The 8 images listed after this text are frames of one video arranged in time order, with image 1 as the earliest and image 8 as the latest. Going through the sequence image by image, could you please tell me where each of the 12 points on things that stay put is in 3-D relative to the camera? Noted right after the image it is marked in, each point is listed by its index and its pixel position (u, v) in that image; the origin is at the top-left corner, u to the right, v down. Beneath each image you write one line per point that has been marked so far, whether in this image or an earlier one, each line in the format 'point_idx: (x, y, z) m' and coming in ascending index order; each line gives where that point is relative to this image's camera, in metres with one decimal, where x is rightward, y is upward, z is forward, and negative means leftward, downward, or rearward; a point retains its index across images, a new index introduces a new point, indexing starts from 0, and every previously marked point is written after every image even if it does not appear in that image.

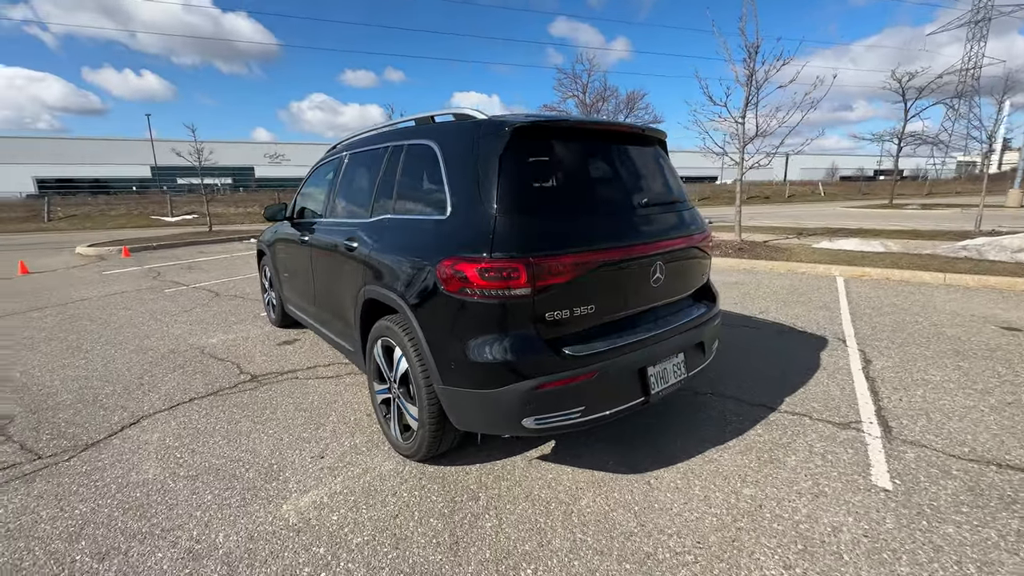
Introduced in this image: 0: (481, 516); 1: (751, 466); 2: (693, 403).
0: (-0.2, -1.1, +2.2) m
1: (+1.4, -1.0, +2.6) m
2: (+1.3, -0.9, +3.3) m
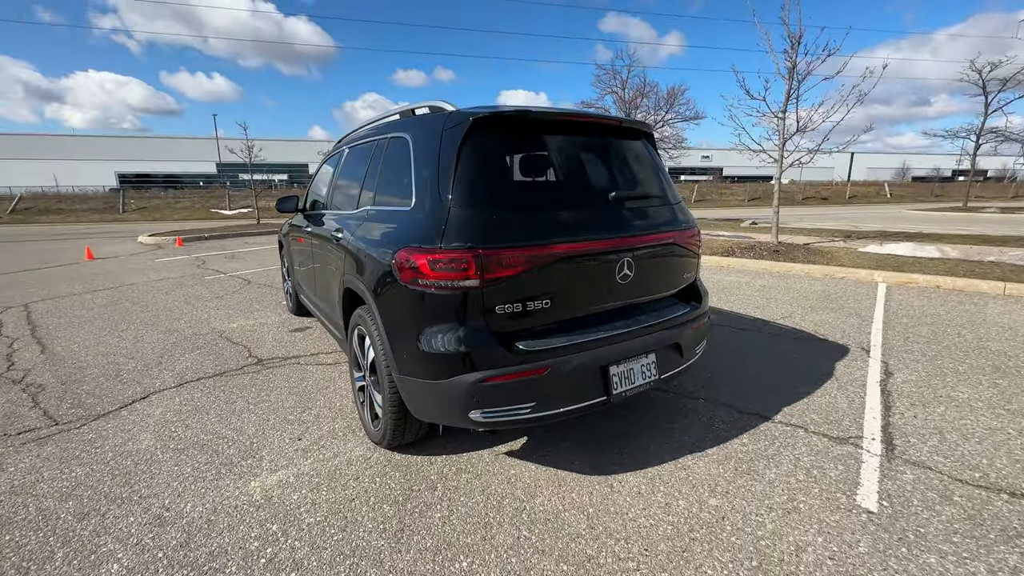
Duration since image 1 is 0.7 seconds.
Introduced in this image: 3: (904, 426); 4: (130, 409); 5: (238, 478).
0: (-0.4, -1.1, +2.3) m
1: (+1.2, -1.0, +2.4) m
2: (+1.2, -0.9, +3.2) m
3: (+2.6, -0.9, +3.0) m
4: (-2.8, -0.9, +3.3) m
5: (-1.5, -1.1, +2.5) m
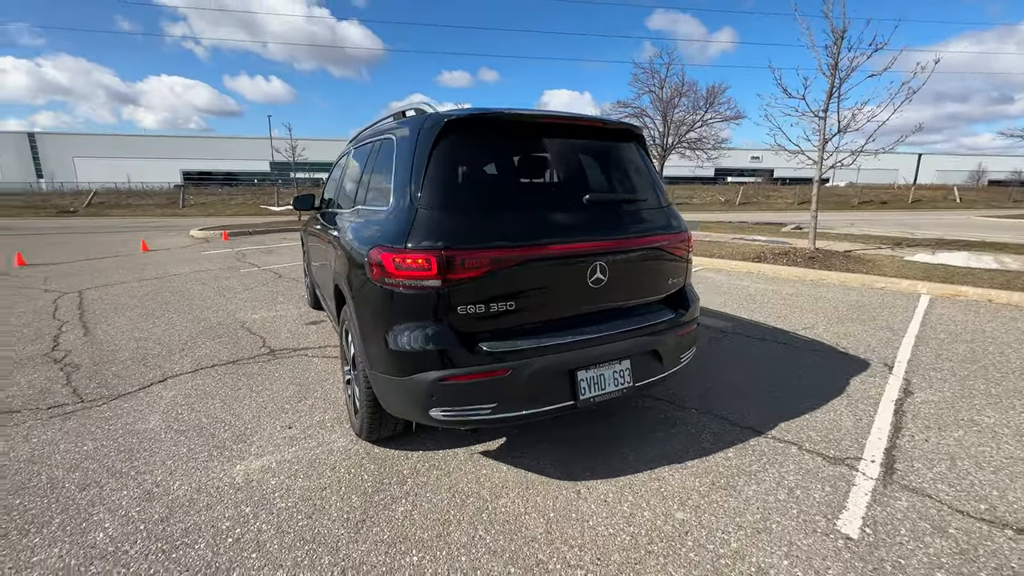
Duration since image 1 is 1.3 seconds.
0: (-0.6, -1.1, +2.3) m
1: (+1.0, -1.1, +2.4) m
2: (+1.1, -0.9, +3.1) m
3: (+2.5, -1.0, +2.8) m
4: (-2.9, -0.8, +3.5) m
5: (-1.7, -1.0, +2.6) m
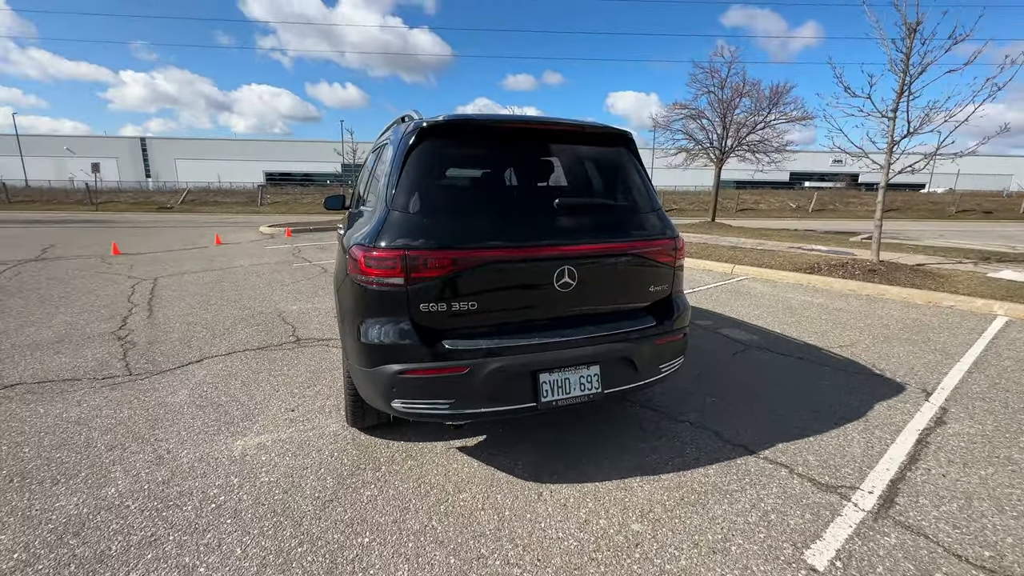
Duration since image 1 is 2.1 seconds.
0: (-0.8, -1.1, +2.4) m
1: (+0.8, -1.1, +2.3) m
2: (+1.0, -1.0, +3.0) m
3: (+2.3, -1.1, +2.5) m
4: (-2.9, -0.7, +4.0) m
5: (-1.8, -1.0, +2.9) m
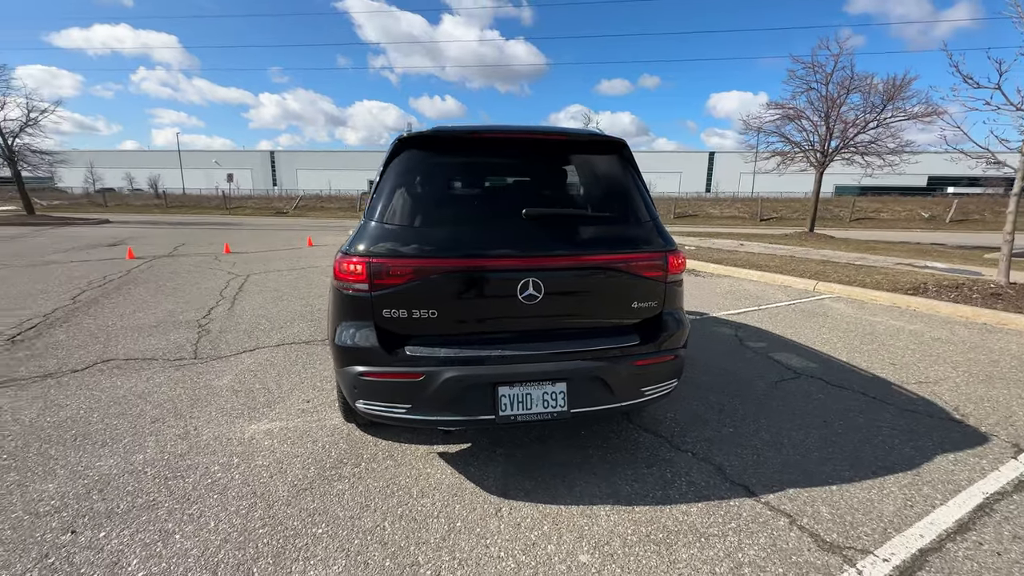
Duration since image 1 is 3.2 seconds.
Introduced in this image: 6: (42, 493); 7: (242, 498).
0: (-1.0, -1.1, +2.6) m
1: (+0.5, -1.2, +2.1) m
2: (+0.9, -1.1, +2.8) m
3: (+2.1, -1.2, +2.0) m
4: (-2.8, -0.7, +4.5) m
5: (-1.9, -0.9, +3.2) m
6: (-2.6, -1.1, +2.4) m
7: (-1.5, -1.1, +2.4) m
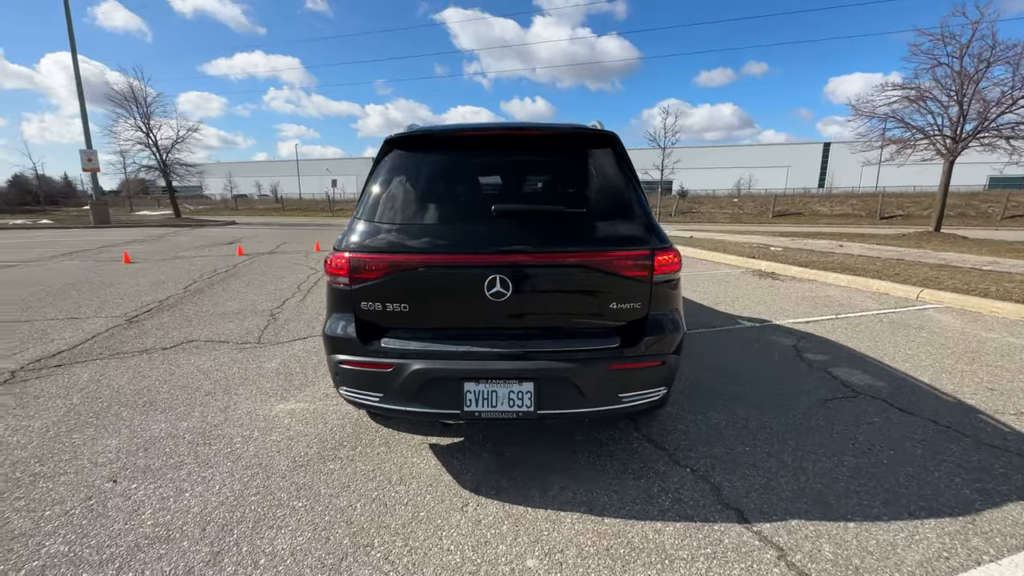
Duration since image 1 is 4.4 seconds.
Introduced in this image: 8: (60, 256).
0: (-1.1, -1.1, +2.8) m
1: (+0.3, -1.2, +2.0) m
2: (+0.8, -1.1, +2.6) m
3: (+1.8, -1.3, +1.7) m
4: (-2.5, -0.6, +5.0) m
5: (-1.9, -0.9, +3.6) m
6: (-2.7, -1.0, +2.9) m
7: (-1.6, -1.1, +2.7) m
8: (-12.0, +0.9, +11.8) m
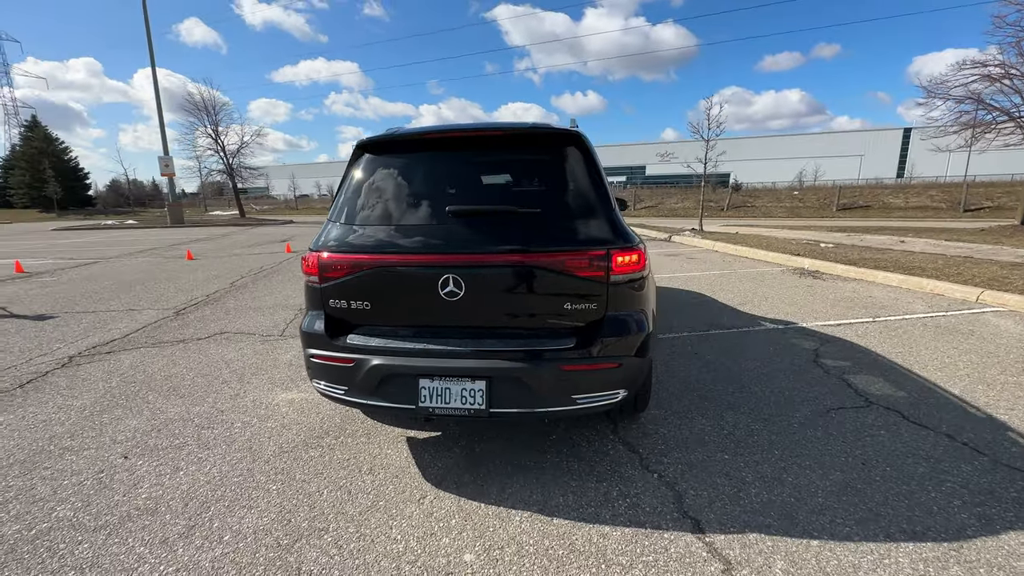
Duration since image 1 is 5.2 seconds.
0: (-1.3, -1.0, +2.9) m
1: (0.0, -1.2, +2.1) m
2: (+0.6, -1.1, +2.6) m
3: (+1.5, -1.3, +1.5) m
4: (-2.4, -0.6, +5.3) m
5: (-2.0, -0.9, +3.8) m
6: (-2.8, -1.0, +3.3) m
7: (-1.8, -1.1, +2.9) m
8: (-11.1, +1.0, +13.1) m
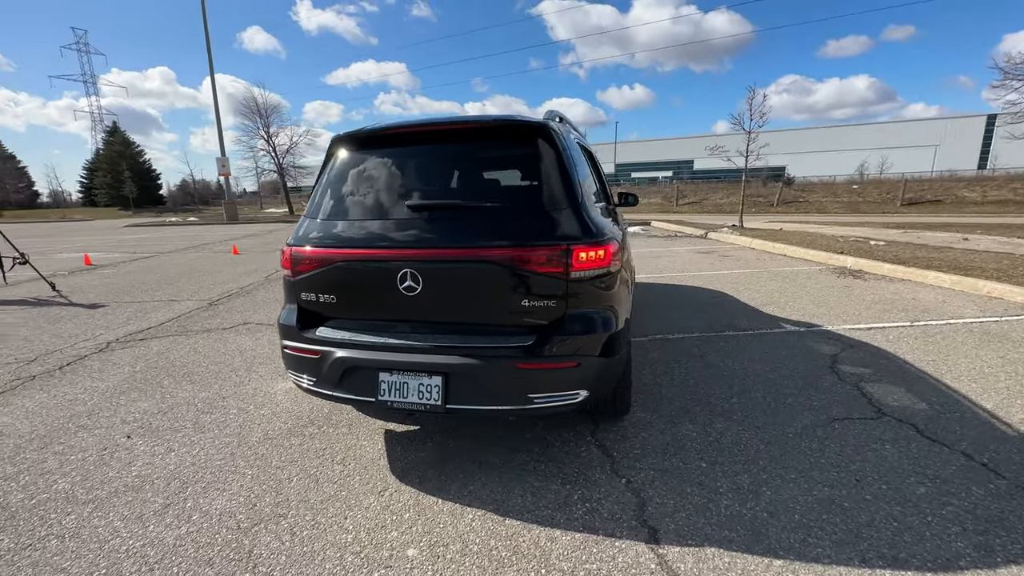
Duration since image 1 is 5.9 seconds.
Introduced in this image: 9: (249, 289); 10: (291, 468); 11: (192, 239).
0: (-1.4, -1.0, +3.0) m
1: (-0.2, -1.2, +2.0) m
2: (+0.4, -1.0, +2.5) m
3: (+1.2, -1.3, +1.4) m
4: (-2.3, -0.5, +5.4) m
5: (-2.0, -0.8, +4.0) m
6: (-2.9, -0.9, +3.5) m
7: (-1.9, -1.0, +3.0) m
8: (-10.2, +1.3, +14.1) m
9: (-4.6, 0.0, +7.9) m
10: (-1.3, -1.1, +2.7) m
11: (-12.0, +1.8, +16.7) m
